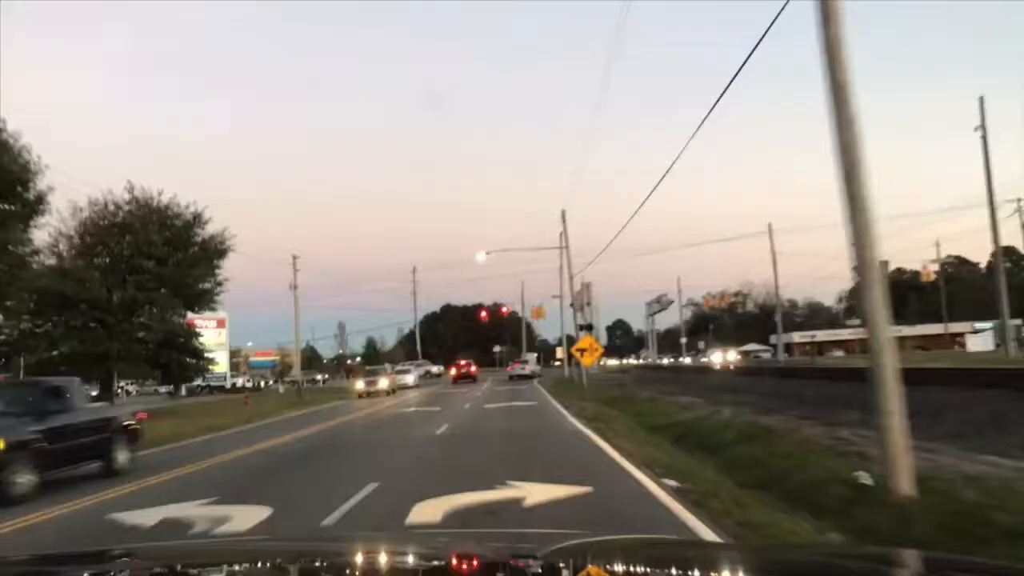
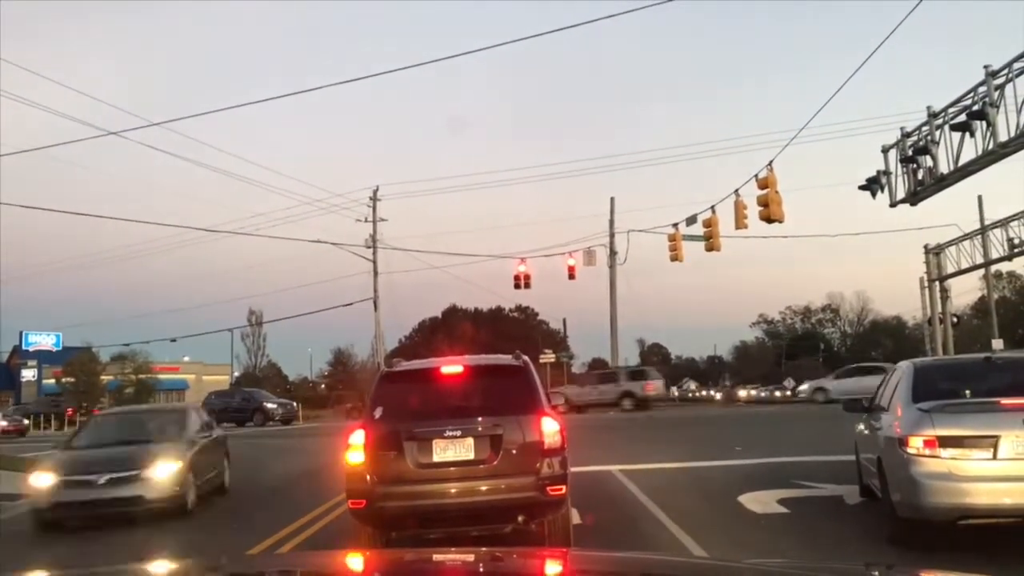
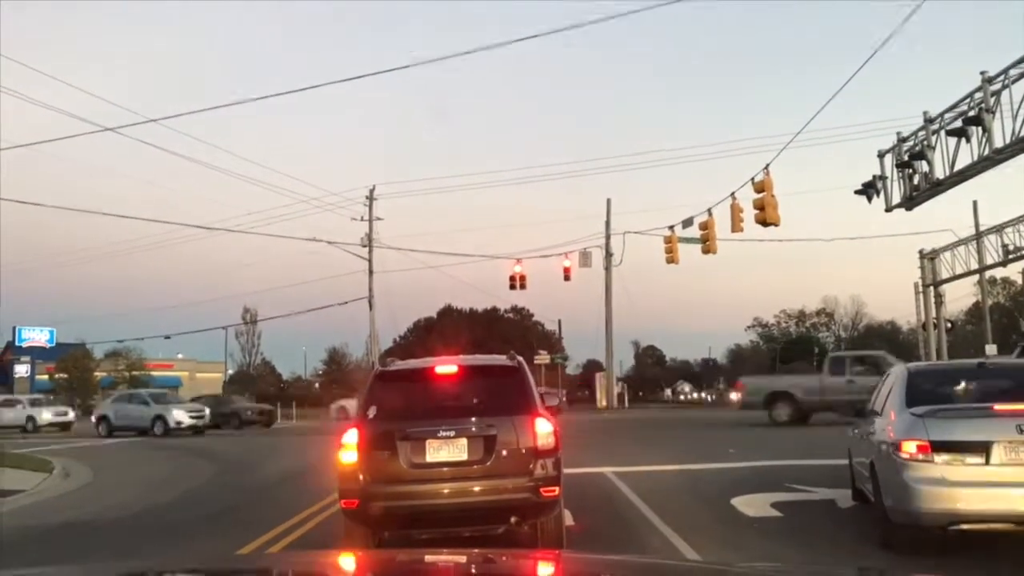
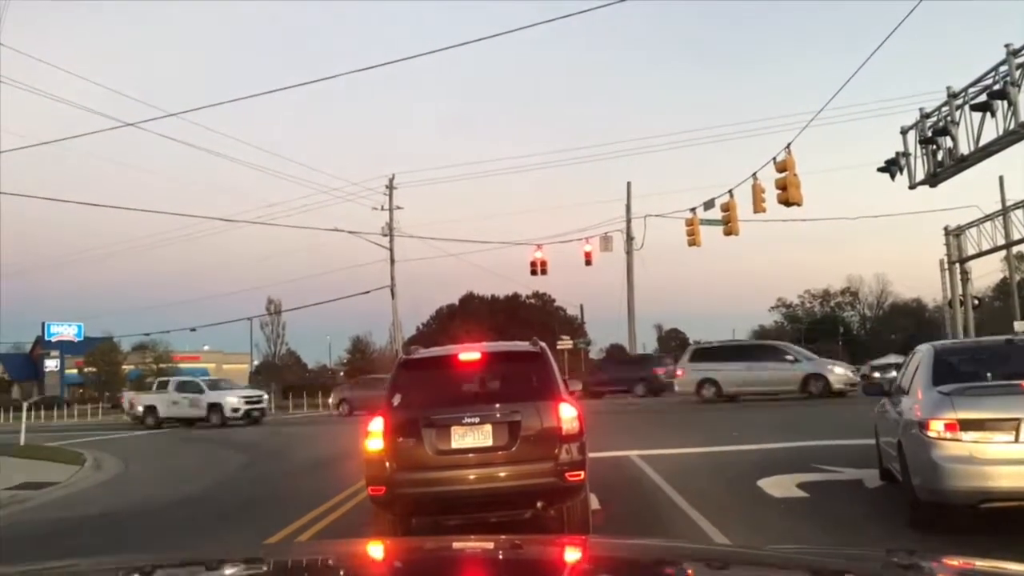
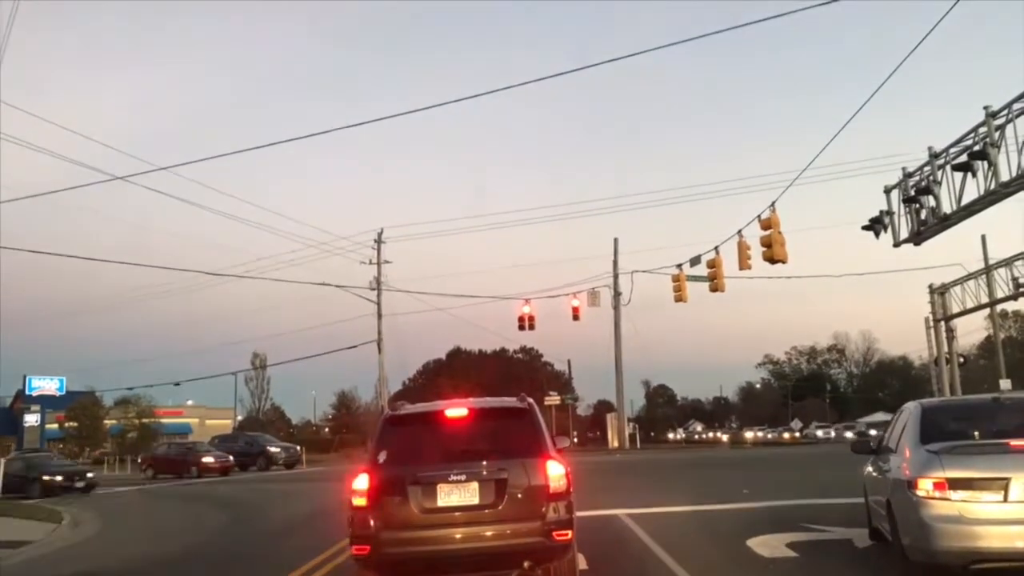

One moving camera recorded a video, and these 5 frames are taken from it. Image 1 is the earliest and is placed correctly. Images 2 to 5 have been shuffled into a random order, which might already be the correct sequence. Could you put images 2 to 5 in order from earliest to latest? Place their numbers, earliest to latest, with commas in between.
3, 4, 2, 5
